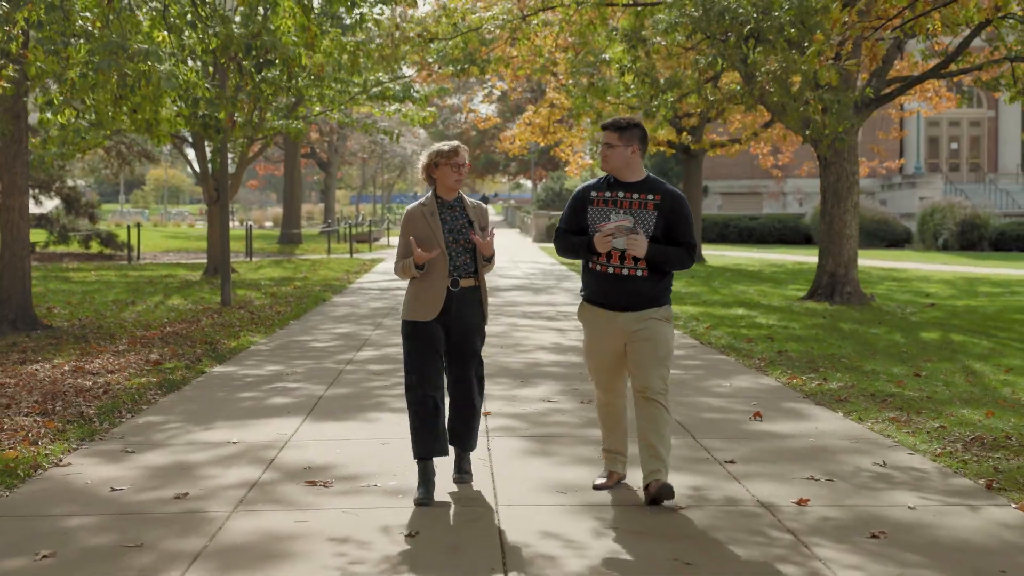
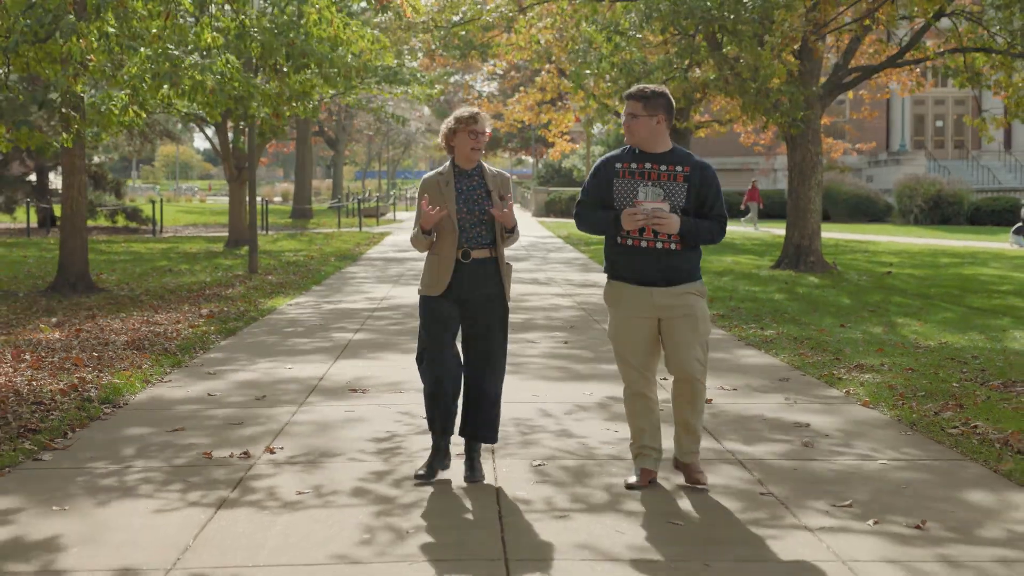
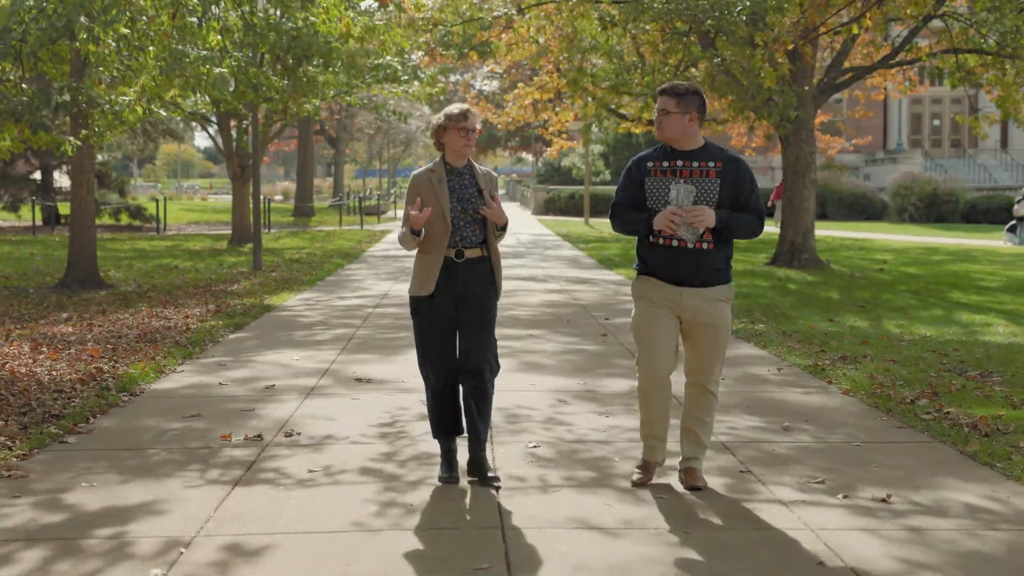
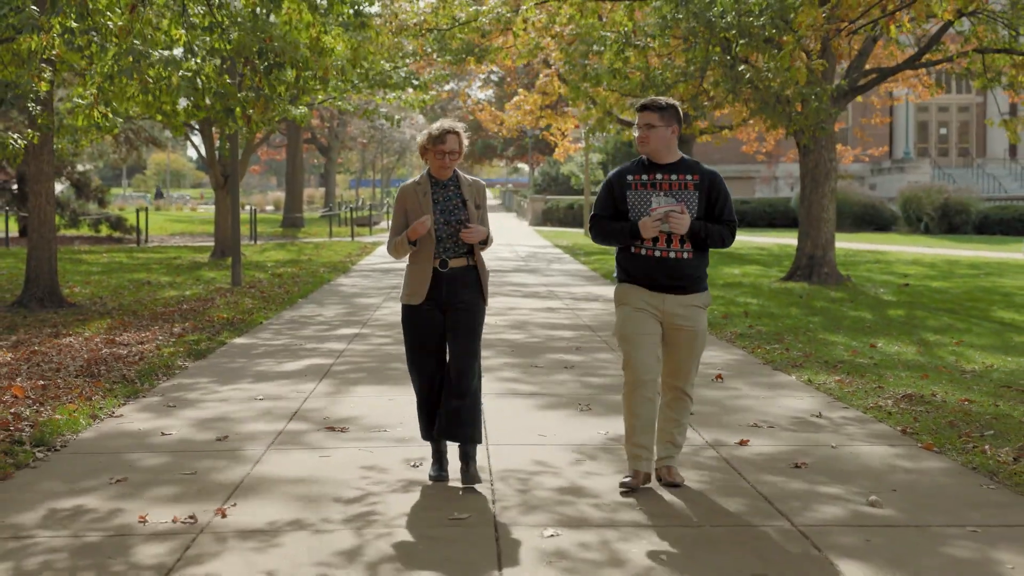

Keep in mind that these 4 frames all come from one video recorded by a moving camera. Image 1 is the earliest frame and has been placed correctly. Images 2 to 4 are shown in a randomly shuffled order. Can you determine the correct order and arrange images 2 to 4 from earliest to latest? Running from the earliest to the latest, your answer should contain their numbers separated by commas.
4, 2, 3
